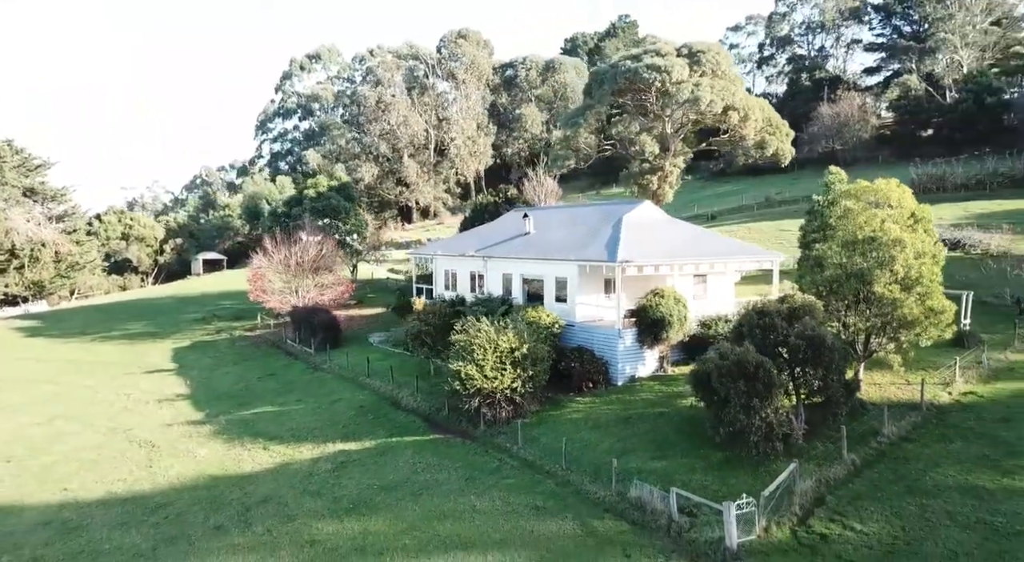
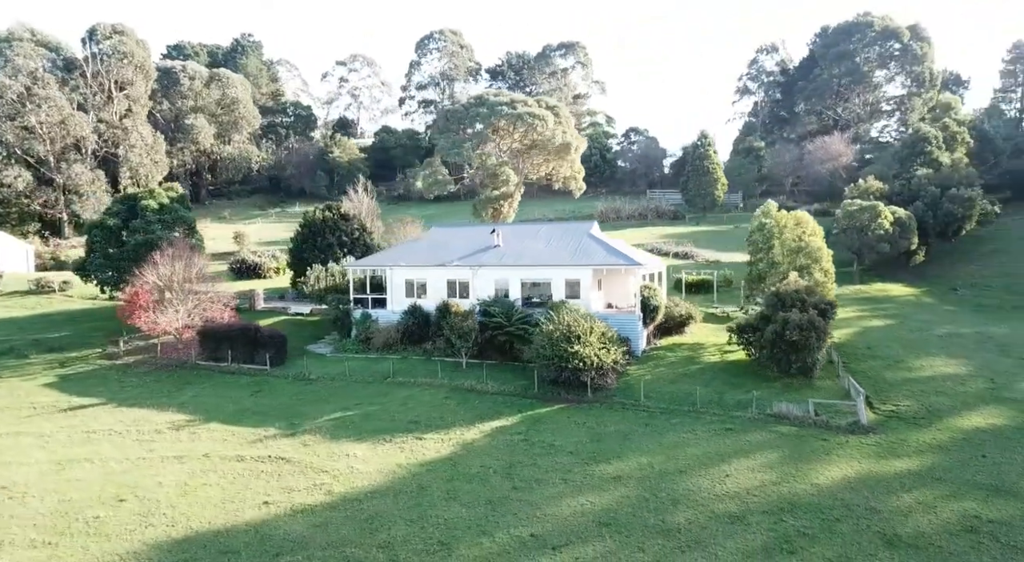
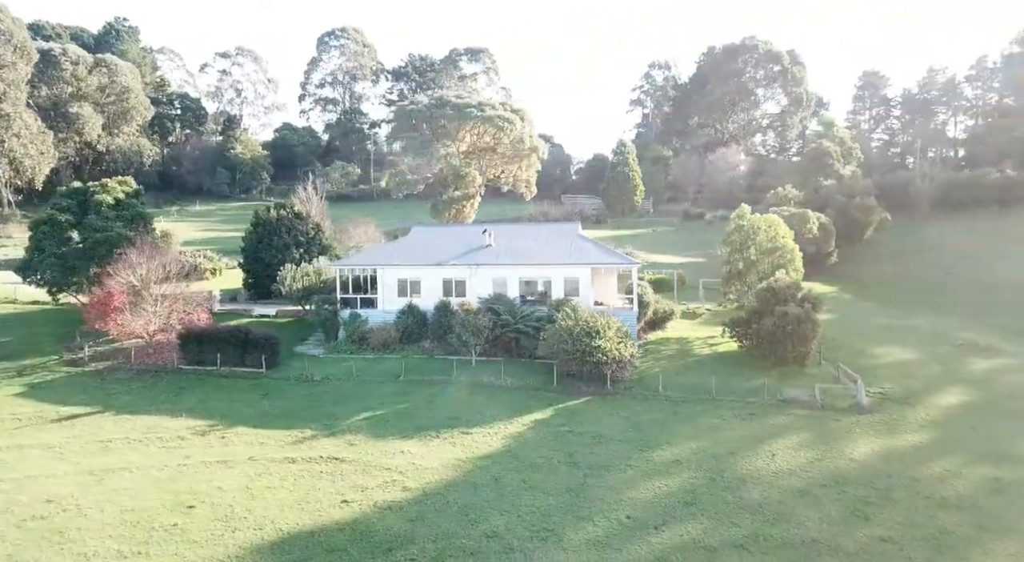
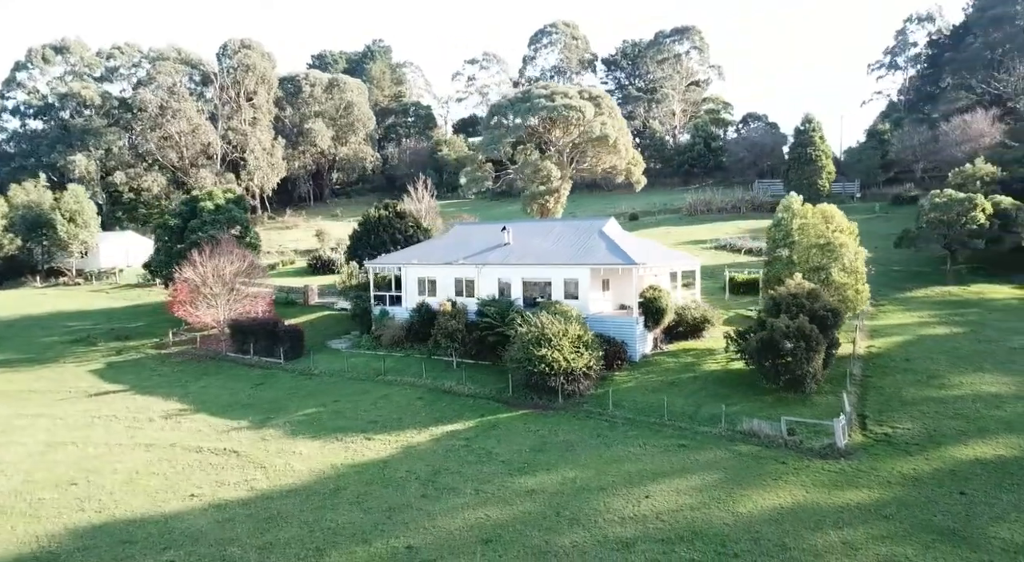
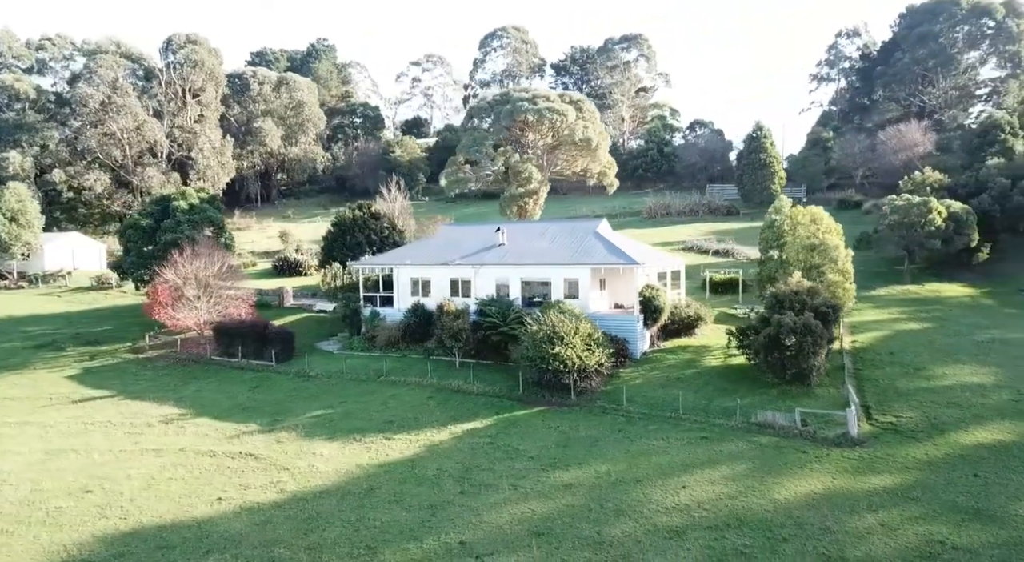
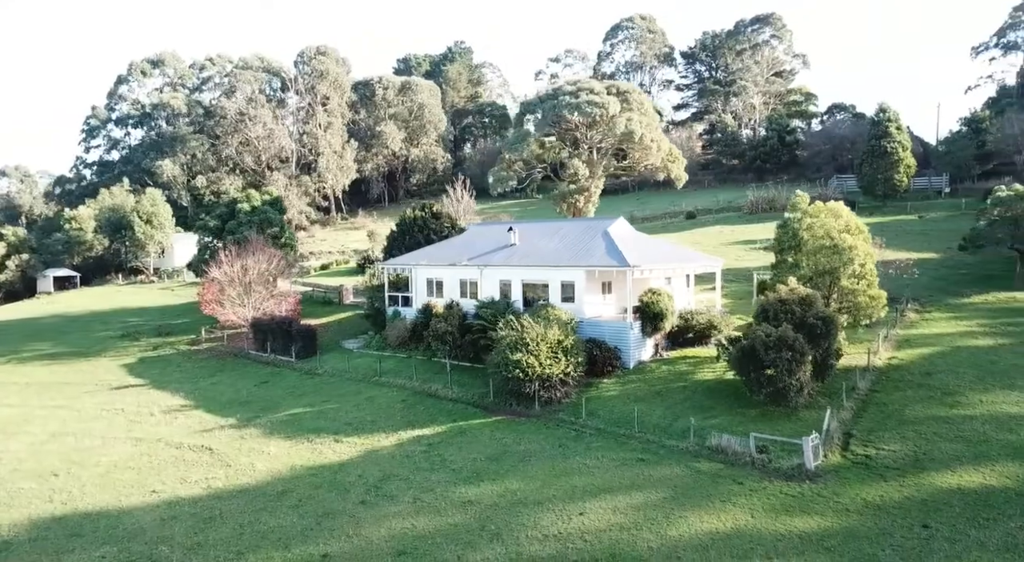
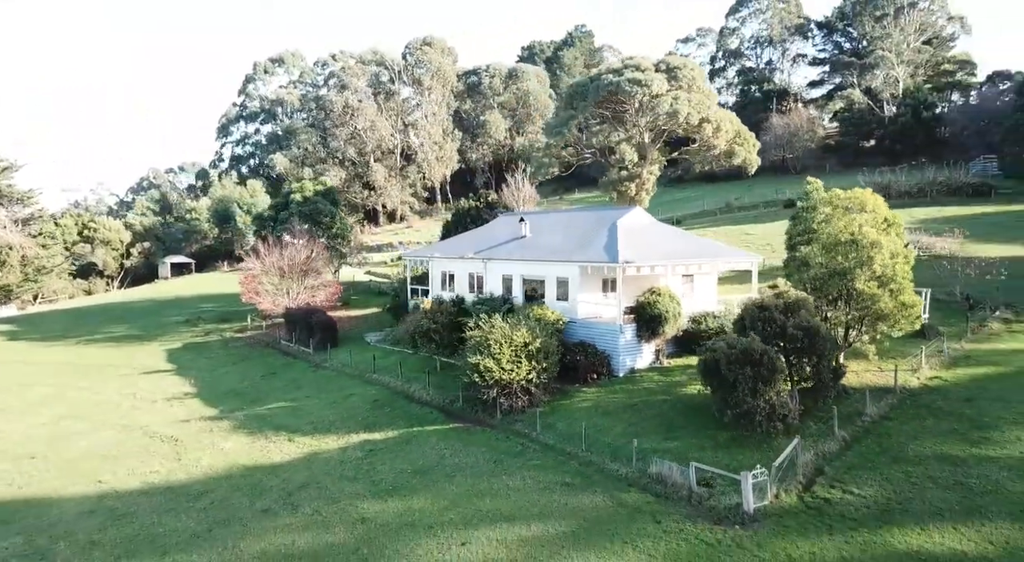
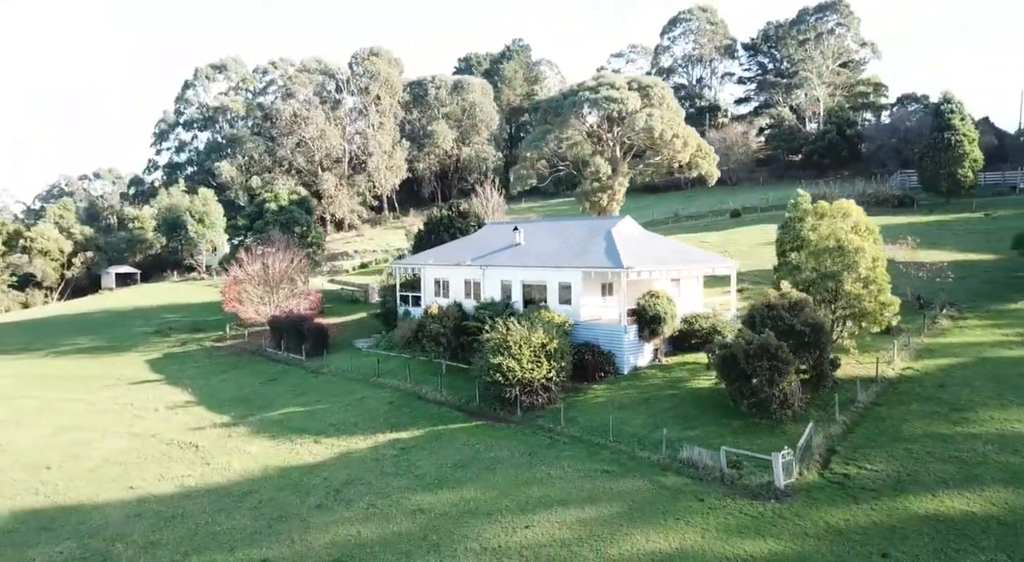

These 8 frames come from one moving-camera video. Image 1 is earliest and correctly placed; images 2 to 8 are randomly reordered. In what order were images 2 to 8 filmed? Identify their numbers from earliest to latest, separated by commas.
7, 8, 6, 4, 5, 2, 3
